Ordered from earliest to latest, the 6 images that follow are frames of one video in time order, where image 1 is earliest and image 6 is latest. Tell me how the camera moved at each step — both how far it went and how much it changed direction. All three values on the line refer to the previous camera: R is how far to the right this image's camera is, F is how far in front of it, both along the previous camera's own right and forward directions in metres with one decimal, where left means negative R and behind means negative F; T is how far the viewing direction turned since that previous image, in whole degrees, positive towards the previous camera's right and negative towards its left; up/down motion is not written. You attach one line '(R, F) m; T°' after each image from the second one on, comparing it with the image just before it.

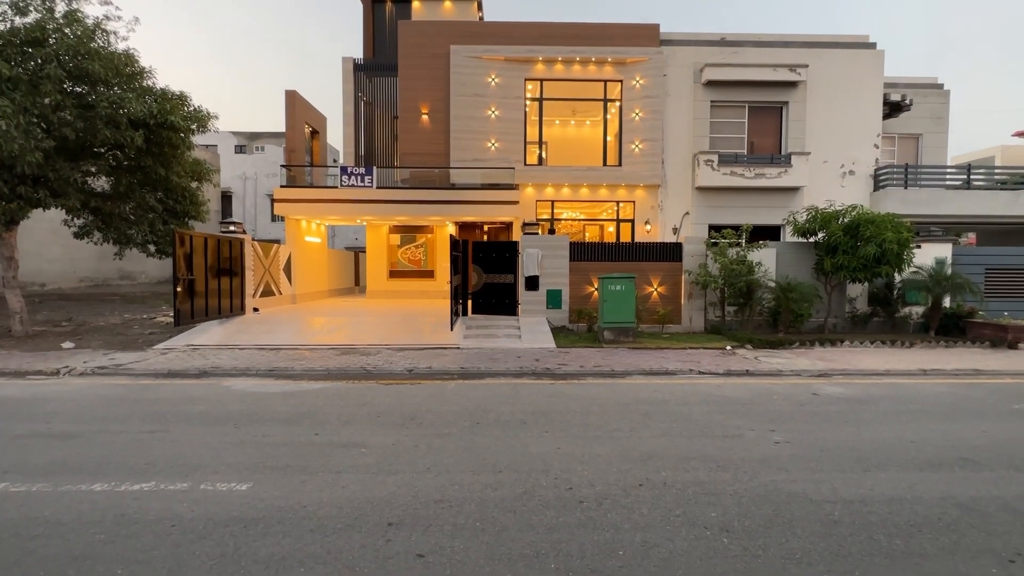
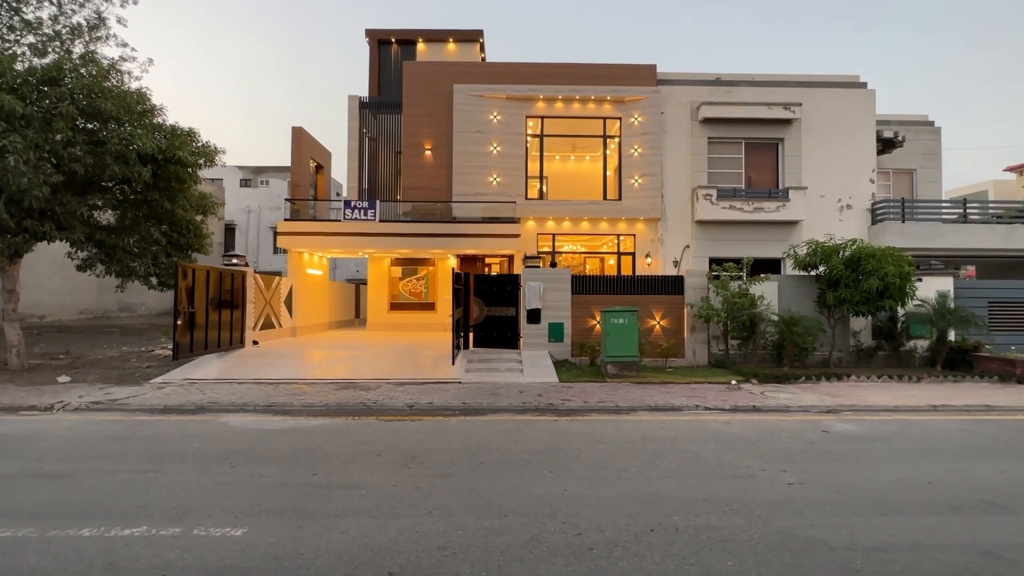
(-0.1, 0.0) m; 0°
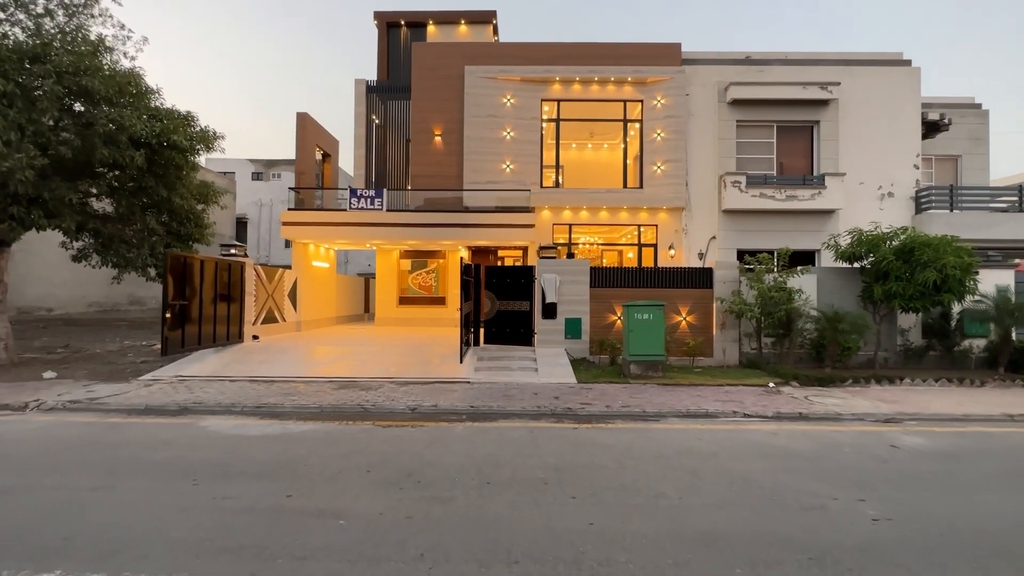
(0.0, +0.9) m; -2°
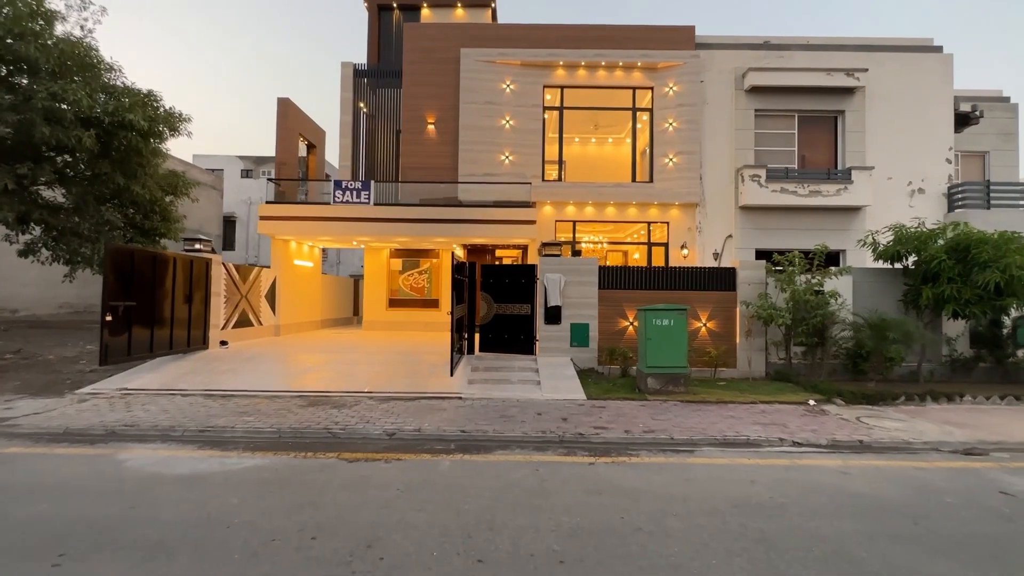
(0.0, +1.4) m; 0°
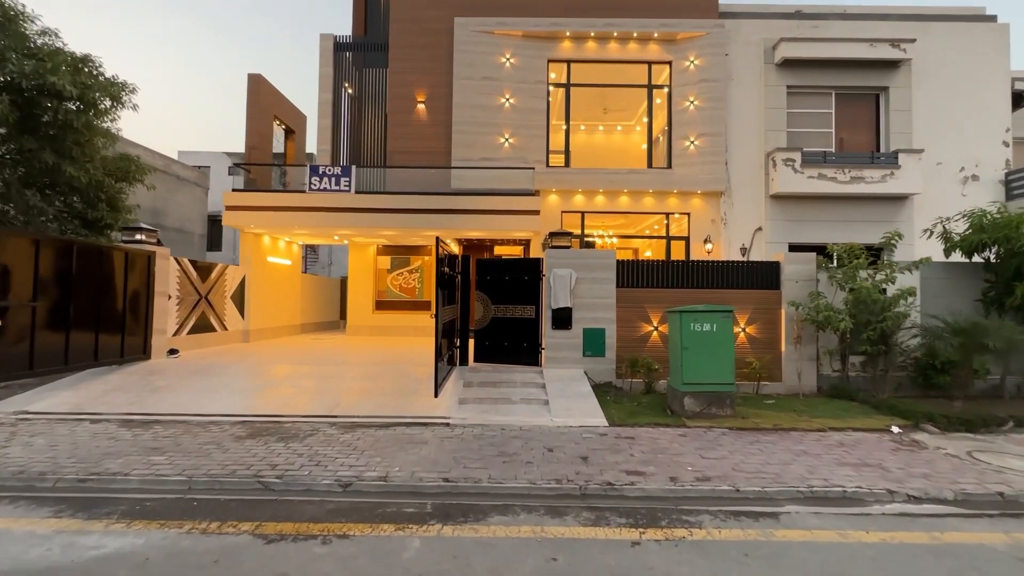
(0.0, +1.8) m; 0°
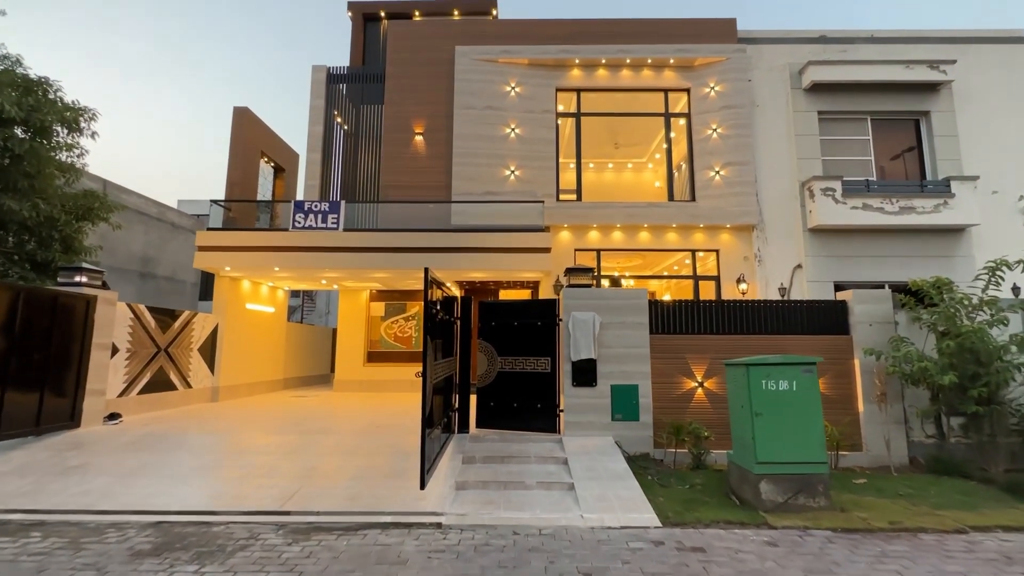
(-0.1, +1.6) m; 0°
